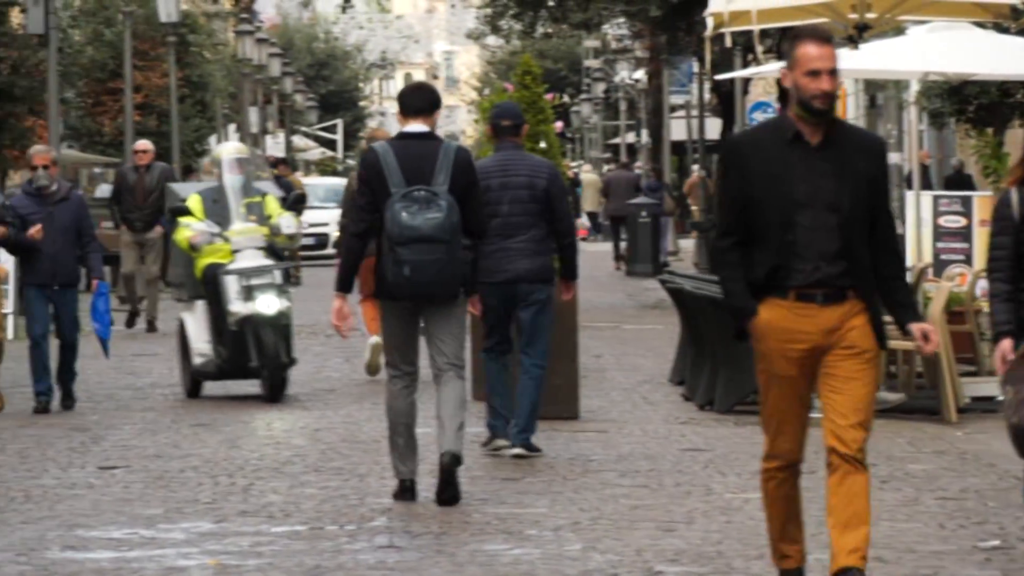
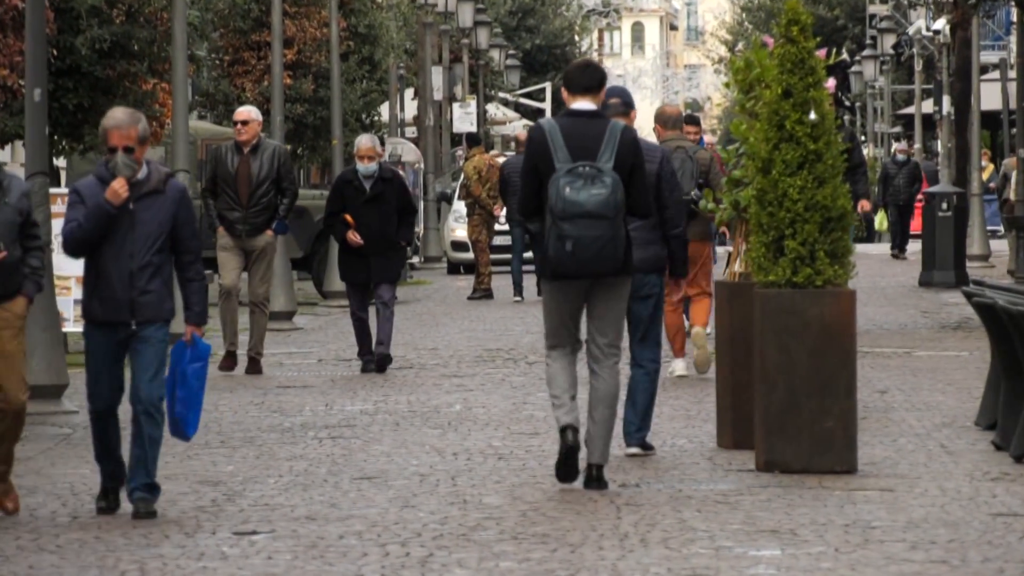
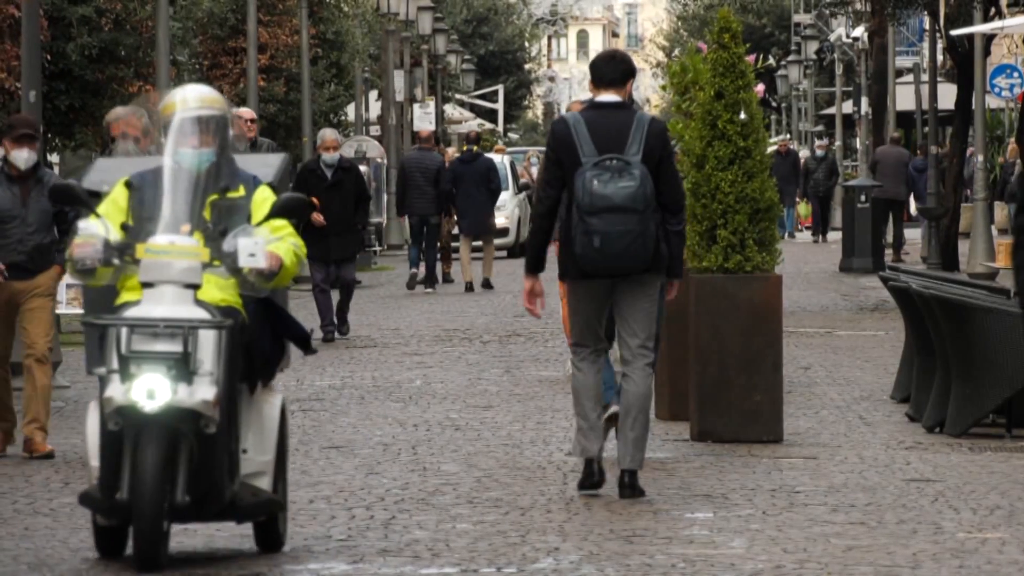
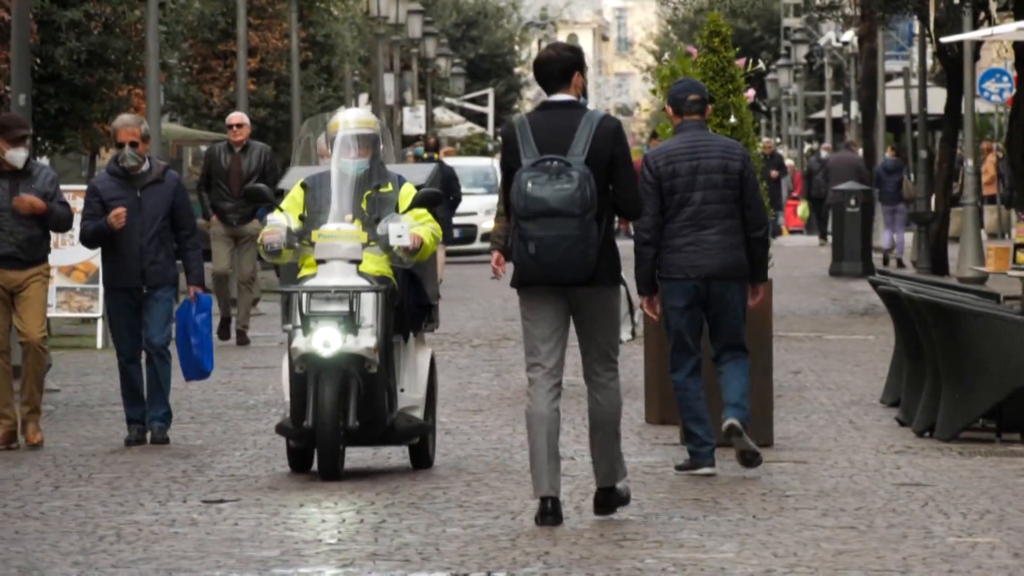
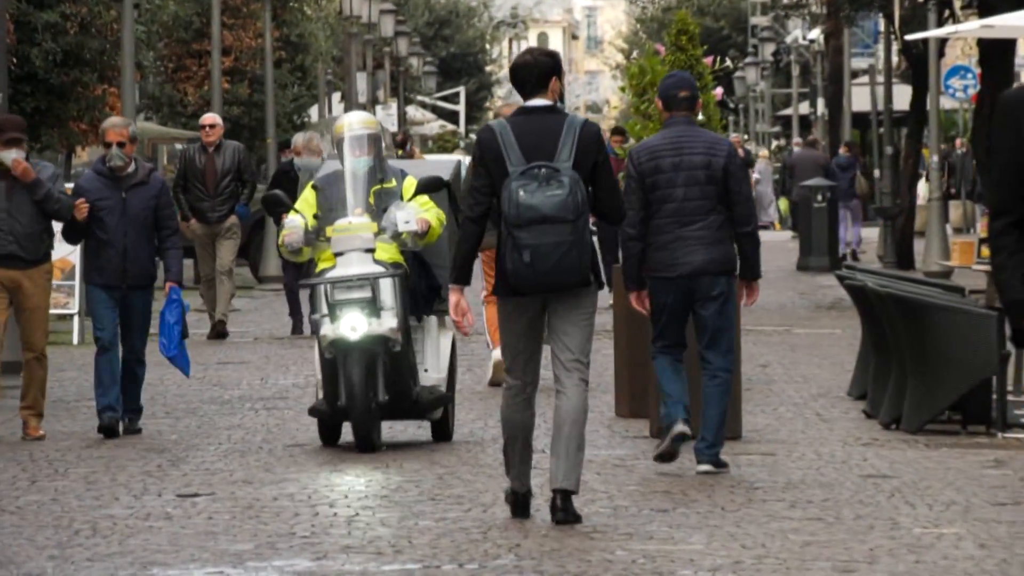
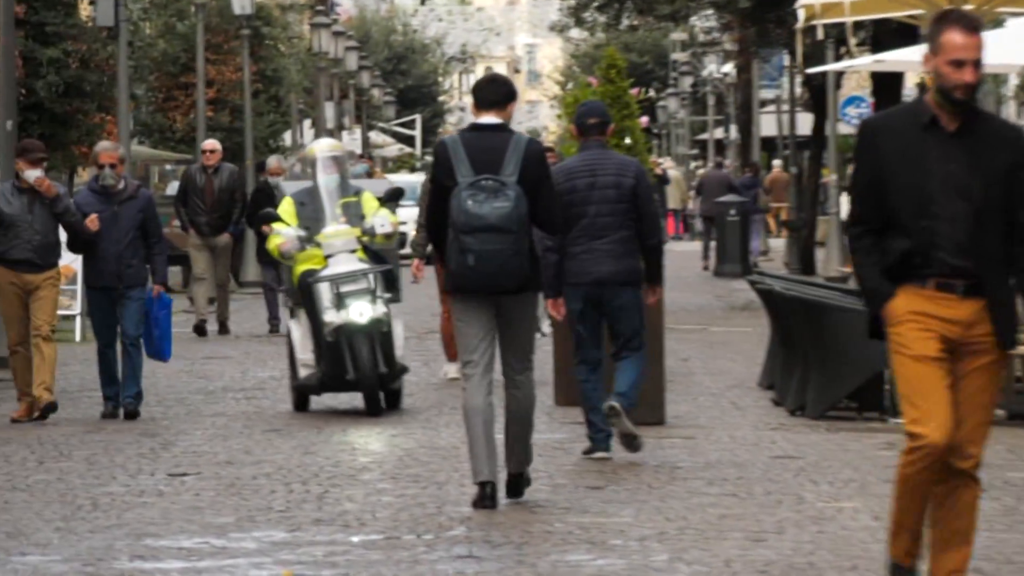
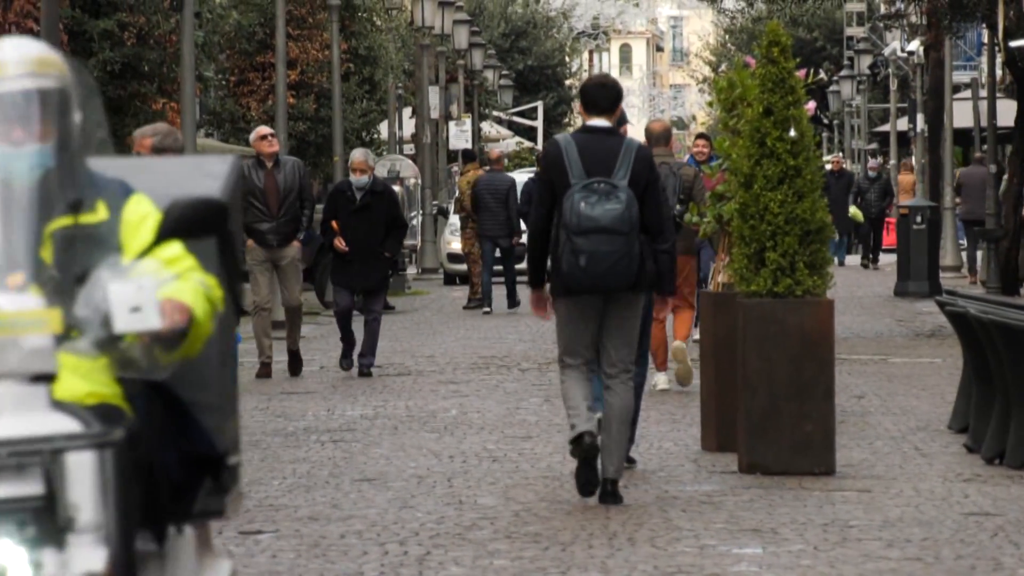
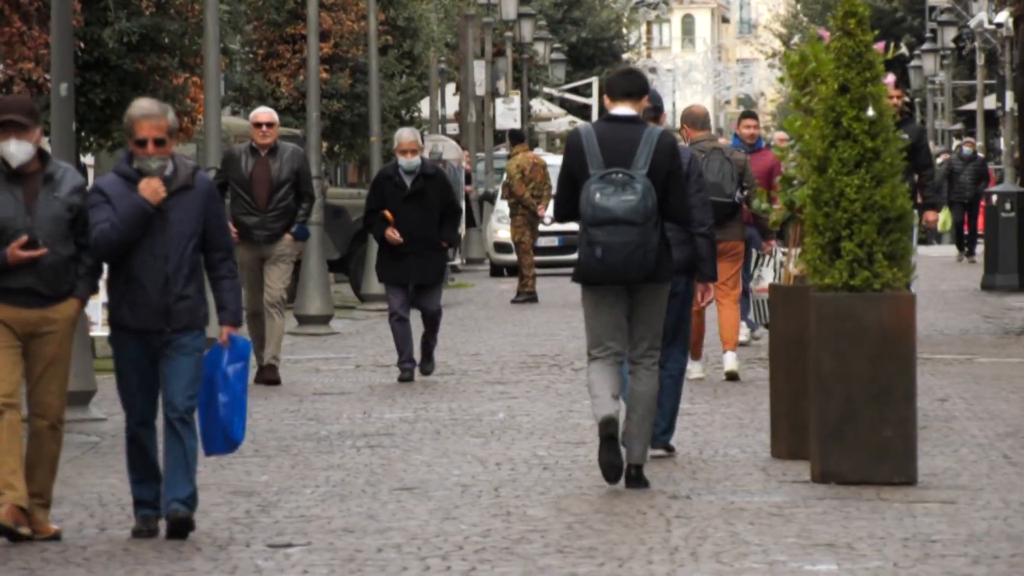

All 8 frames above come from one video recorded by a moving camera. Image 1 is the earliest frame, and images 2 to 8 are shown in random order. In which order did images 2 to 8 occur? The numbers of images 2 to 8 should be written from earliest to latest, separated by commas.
6, 5, 4, 3, 7, 2, 8
